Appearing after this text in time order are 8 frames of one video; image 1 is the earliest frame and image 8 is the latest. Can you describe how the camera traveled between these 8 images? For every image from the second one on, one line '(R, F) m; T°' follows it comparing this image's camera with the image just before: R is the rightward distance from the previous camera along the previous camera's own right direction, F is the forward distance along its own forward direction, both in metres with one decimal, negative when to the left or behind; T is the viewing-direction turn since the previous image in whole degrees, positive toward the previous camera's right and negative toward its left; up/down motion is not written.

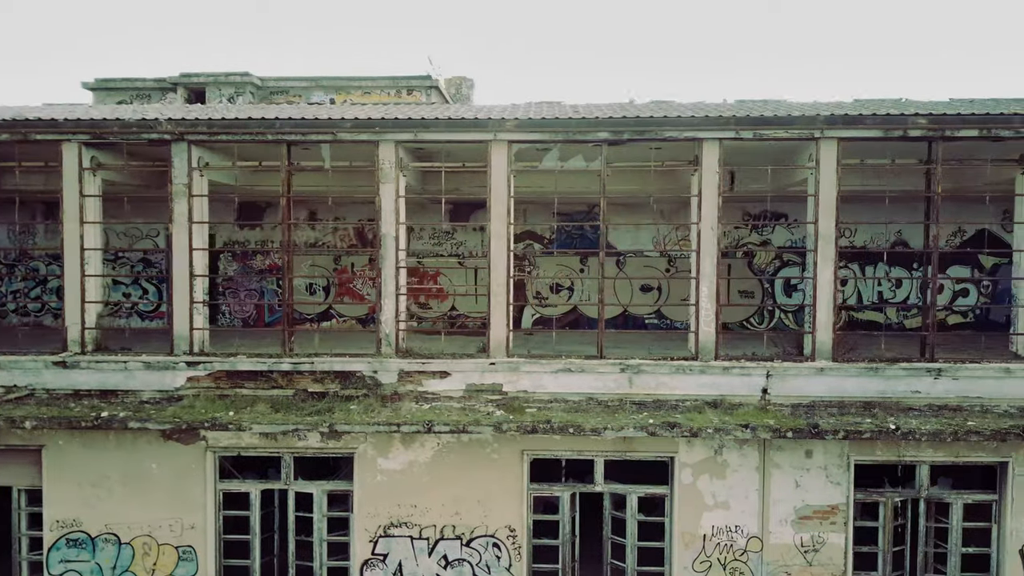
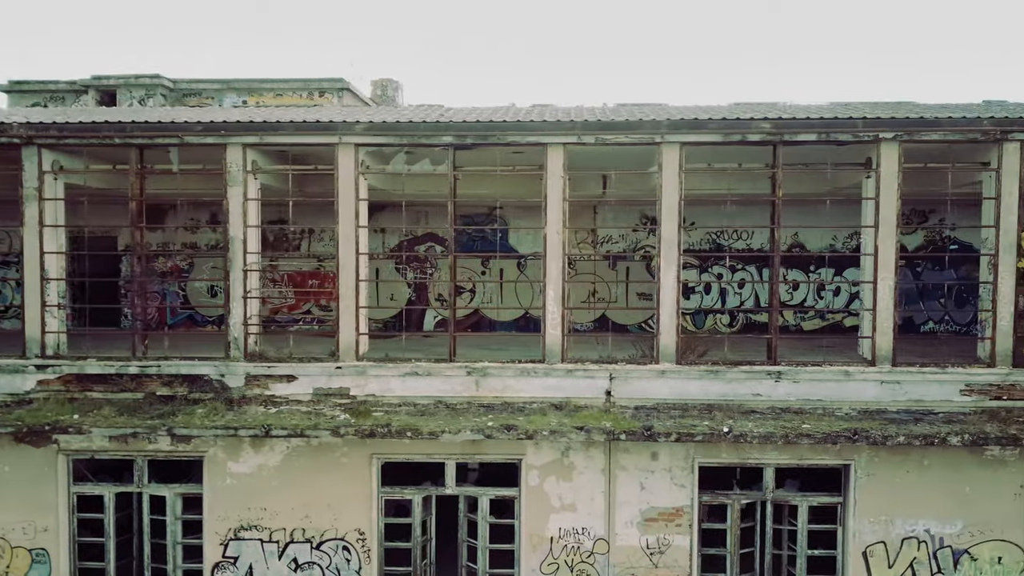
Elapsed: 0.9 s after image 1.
(+1.3, 0.0) m; 0°
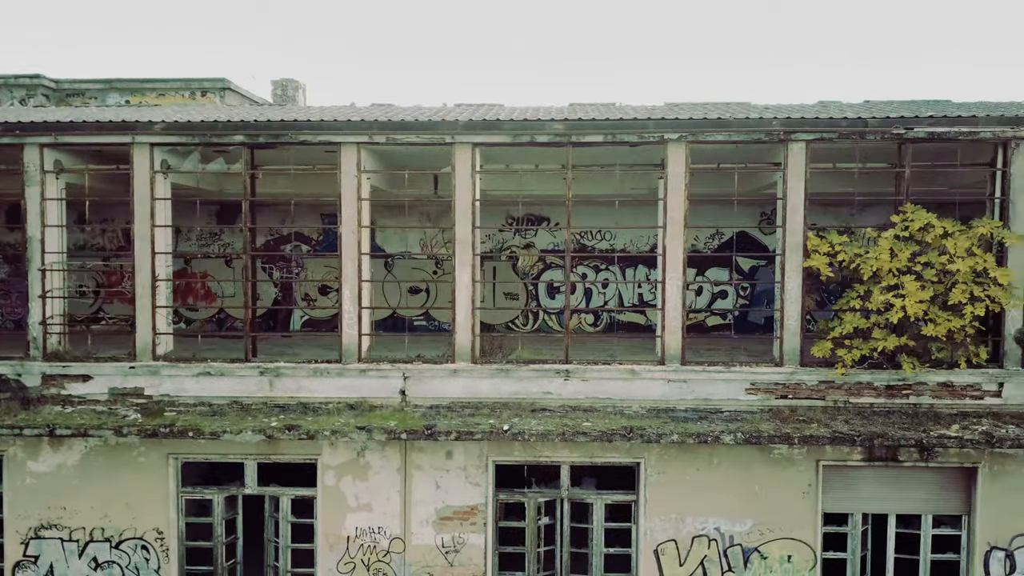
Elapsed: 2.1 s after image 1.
(+1.7, 0.0) m; 0°
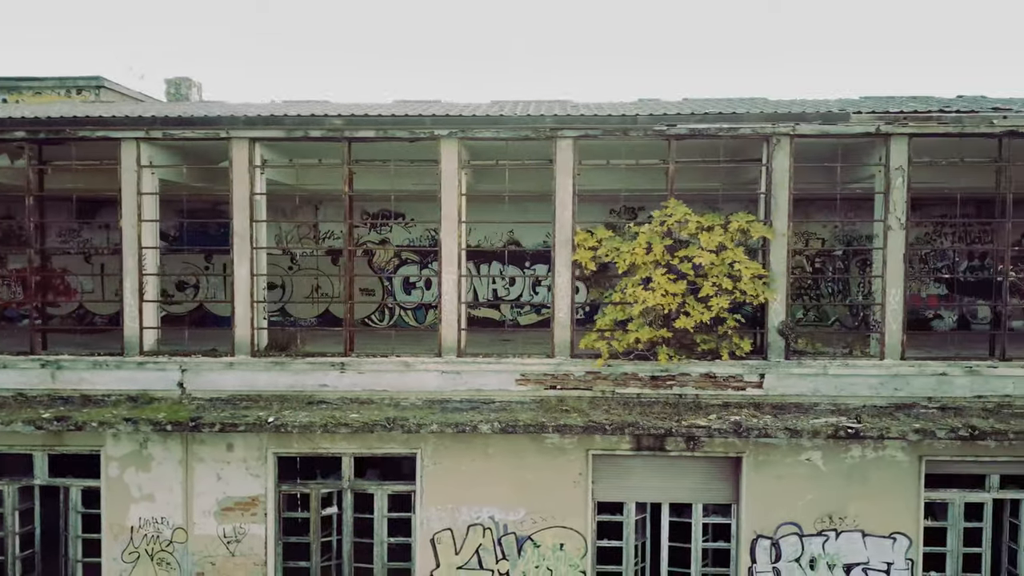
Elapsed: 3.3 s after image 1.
(+1.9, -0.1) m; 0°
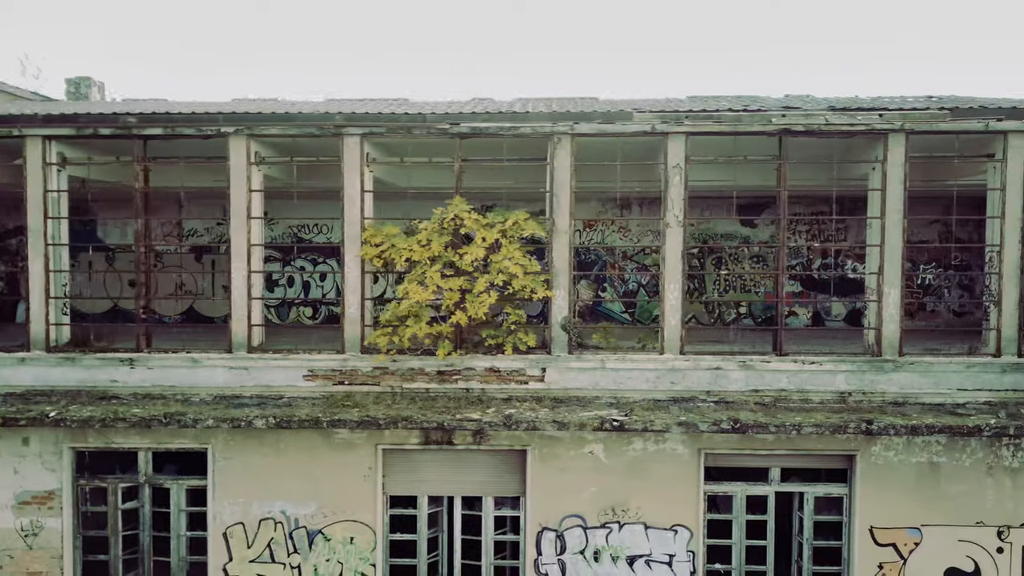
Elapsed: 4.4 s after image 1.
(+1.8, -0.1) m; 0°
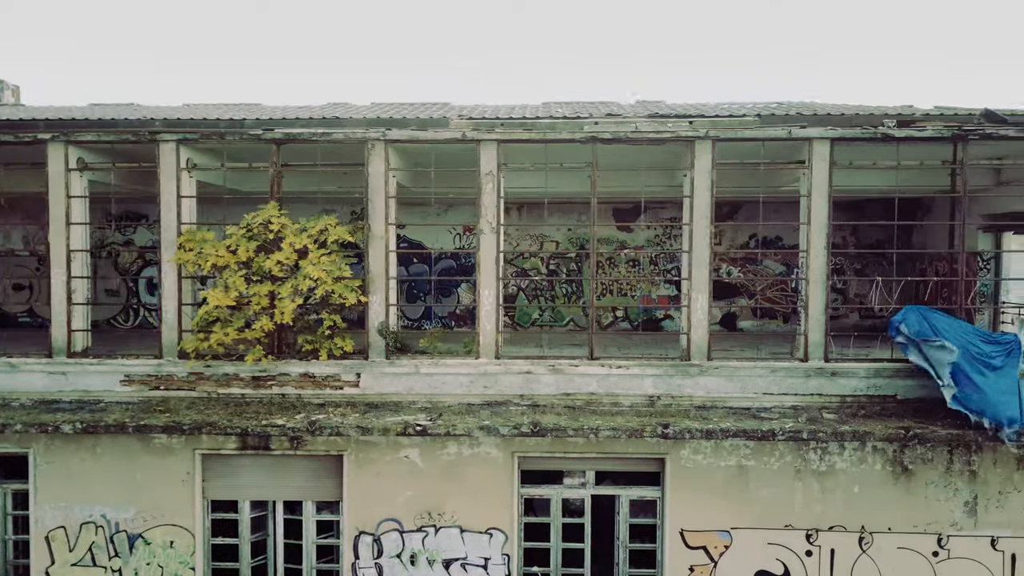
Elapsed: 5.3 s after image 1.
(+1.6, -0.1) m; 0°
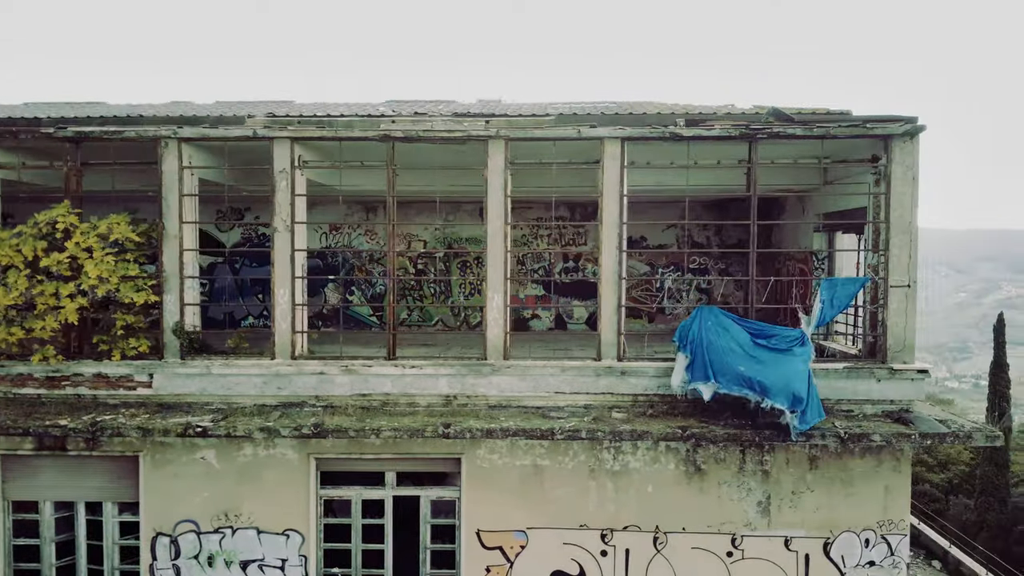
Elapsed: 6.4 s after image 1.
(+1.7, 0.0) m; 0°
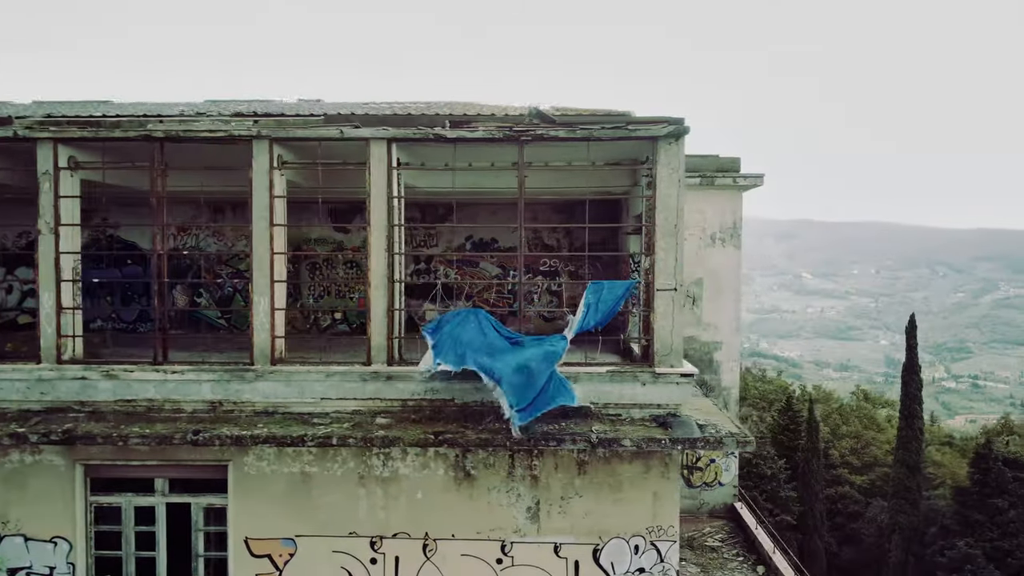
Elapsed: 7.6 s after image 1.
(+1.9, +0.1) m; 0°
